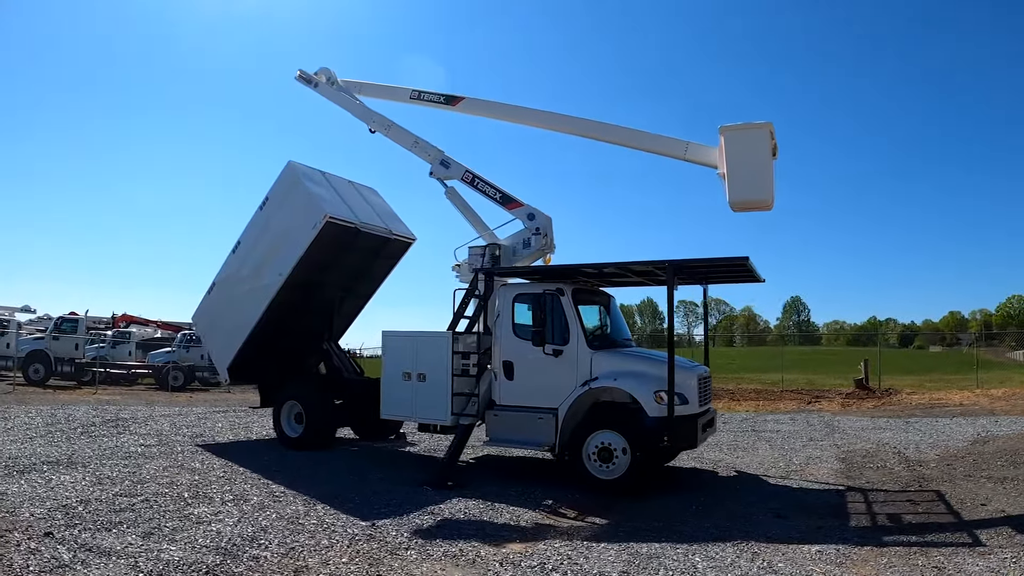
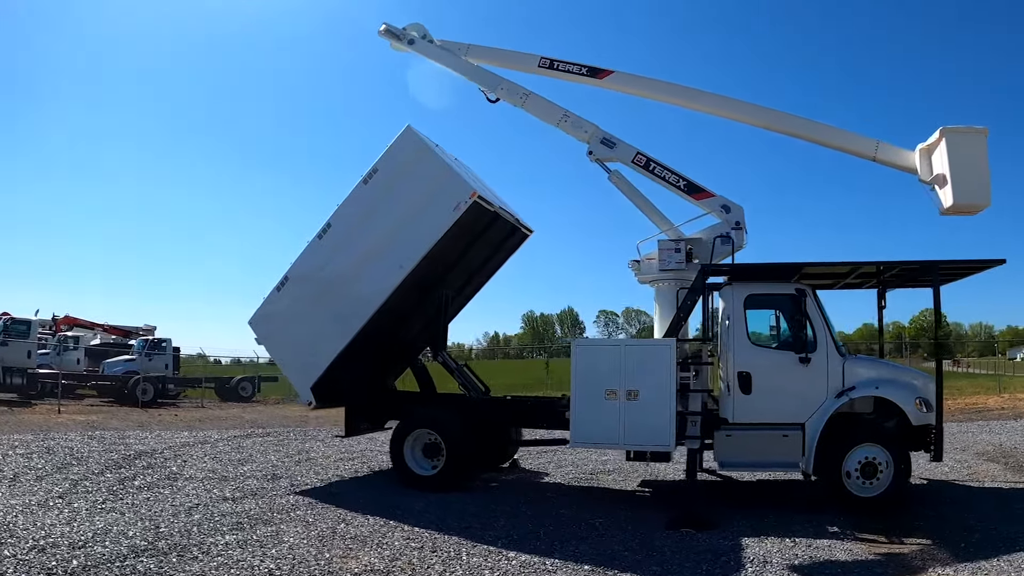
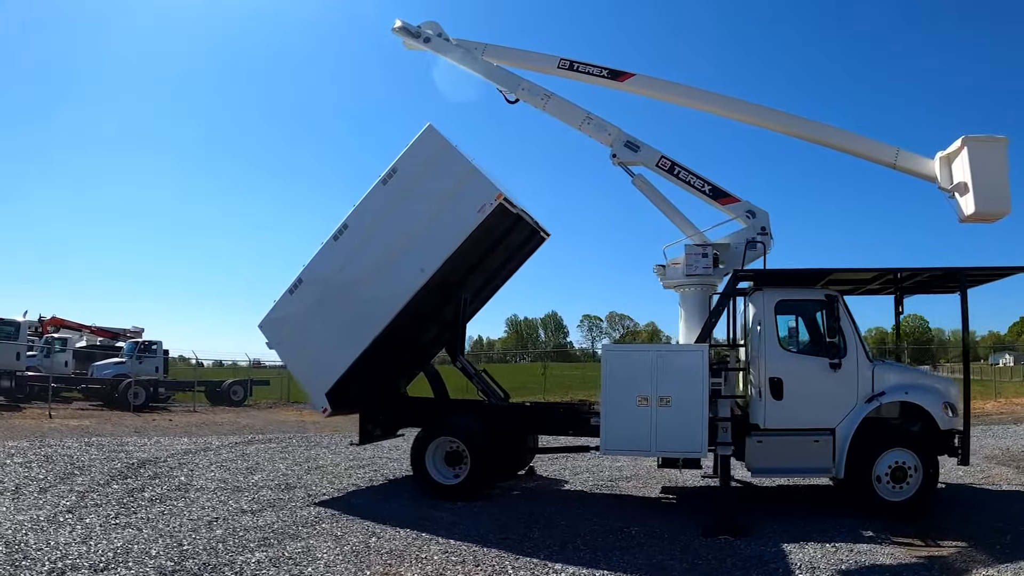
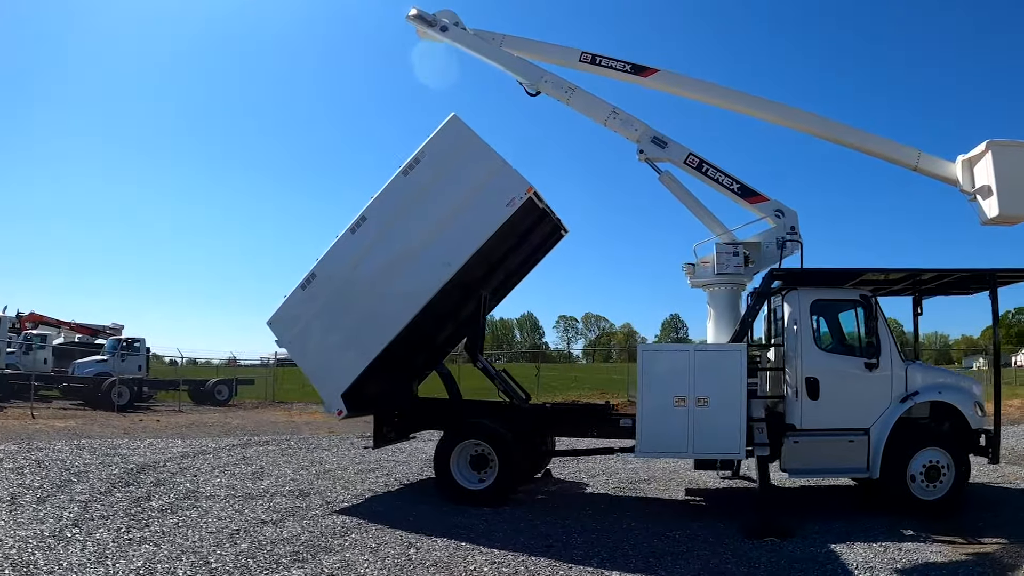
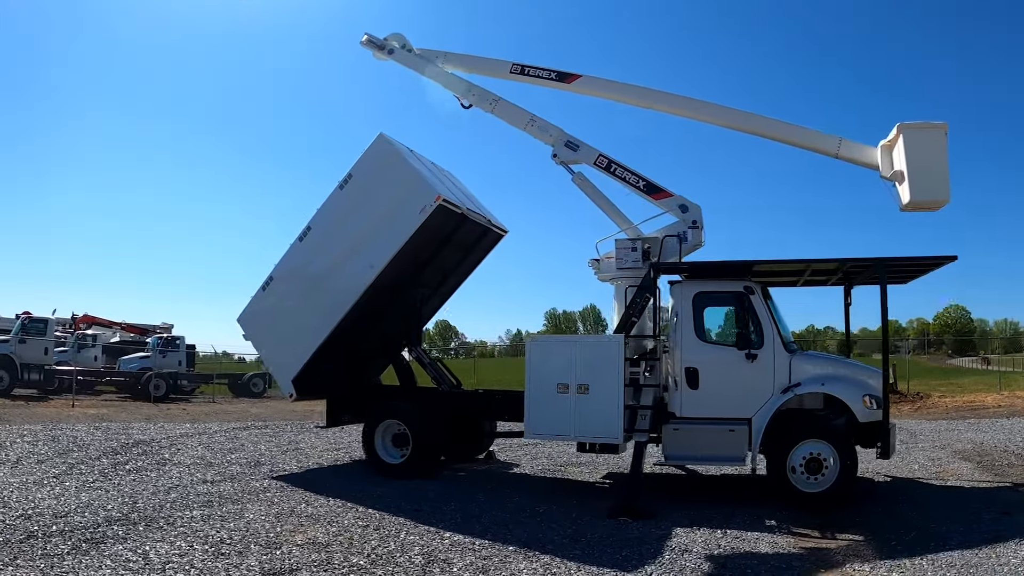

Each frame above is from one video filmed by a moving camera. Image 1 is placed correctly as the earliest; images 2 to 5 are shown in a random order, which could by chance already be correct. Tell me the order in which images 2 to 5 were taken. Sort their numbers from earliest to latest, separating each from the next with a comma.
5, 2, 3, 4
